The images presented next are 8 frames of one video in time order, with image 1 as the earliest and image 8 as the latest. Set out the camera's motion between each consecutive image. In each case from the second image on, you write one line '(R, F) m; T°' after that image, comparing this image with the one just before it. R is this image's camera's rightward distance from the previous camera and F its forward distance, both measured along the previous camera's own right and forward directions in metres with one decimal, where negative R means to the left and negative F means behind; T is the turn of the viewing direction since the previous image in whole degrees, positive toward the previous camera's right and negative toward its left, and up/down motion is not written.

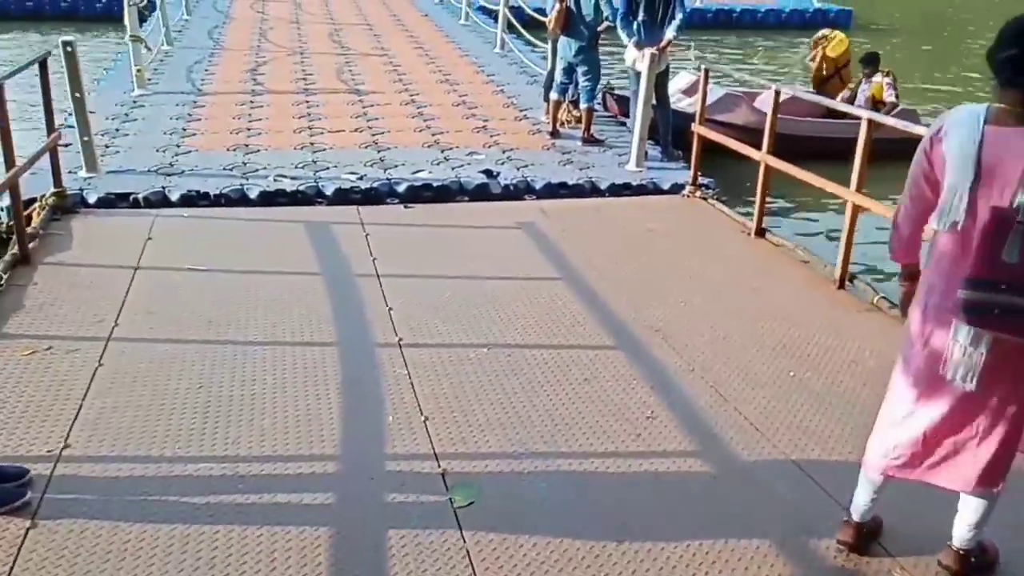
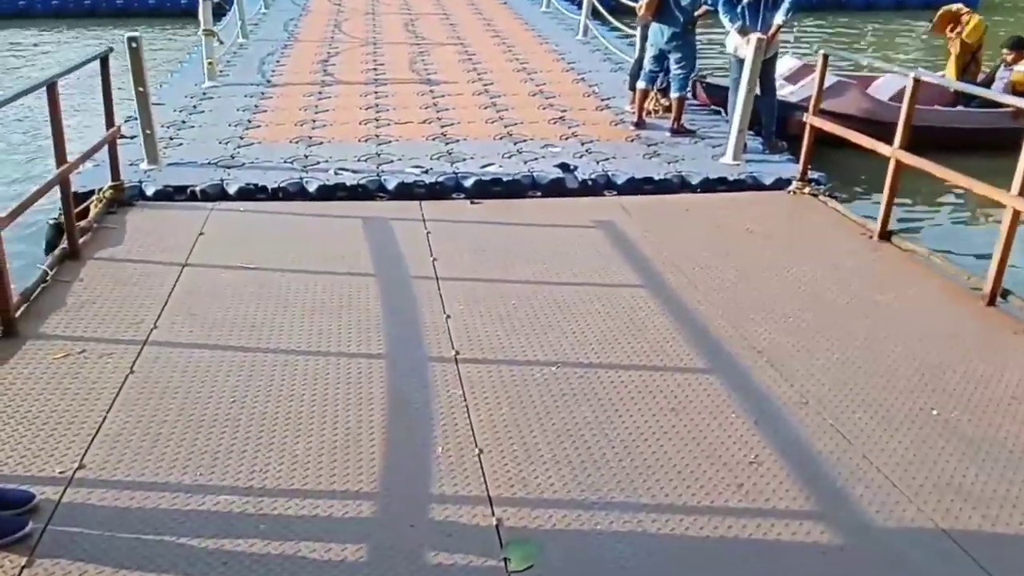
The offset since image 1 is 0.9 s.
(0.0, +0.5) m; -4°
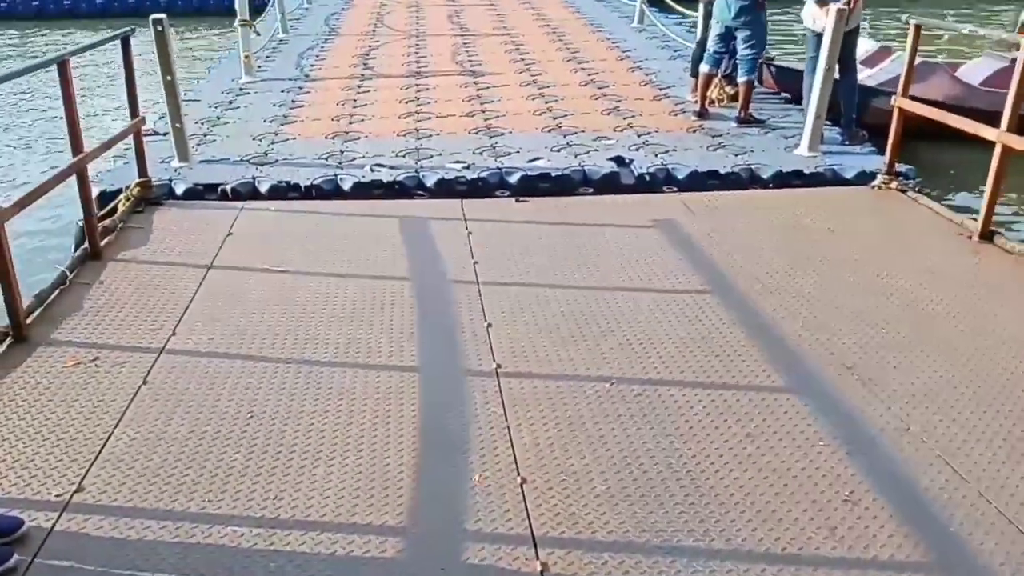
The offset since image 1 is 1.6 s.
(0.0, +0.3) m; -3°
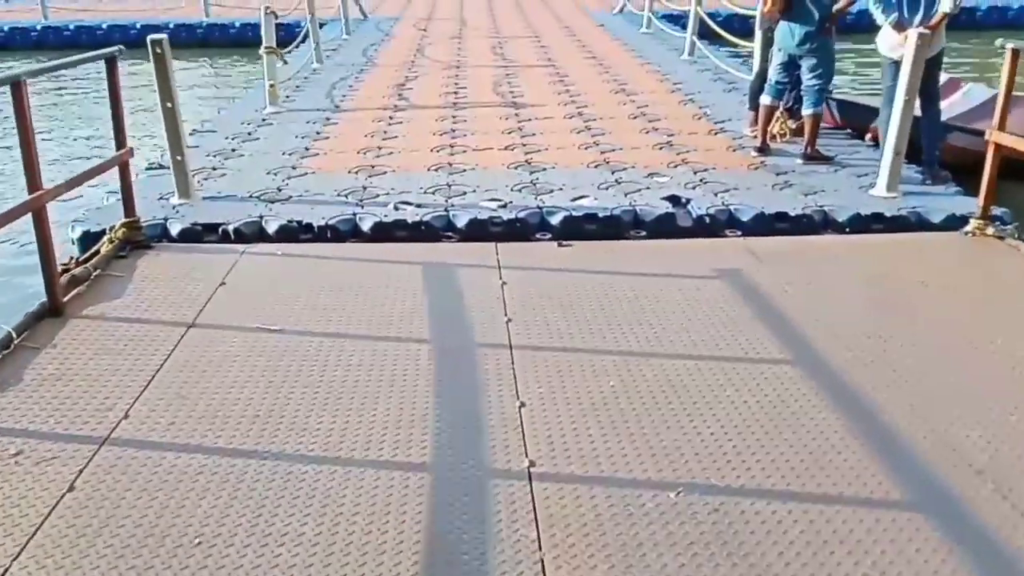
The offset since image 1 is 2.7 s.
(0.0, +0.5) m; -2°
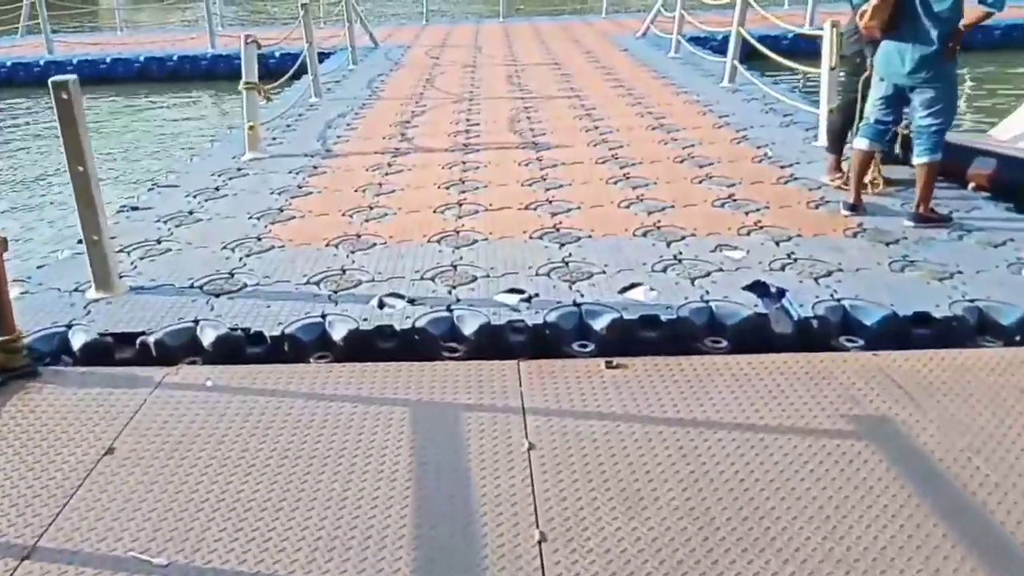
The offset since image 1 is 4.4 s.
(0.0, +1.1) m; -1°
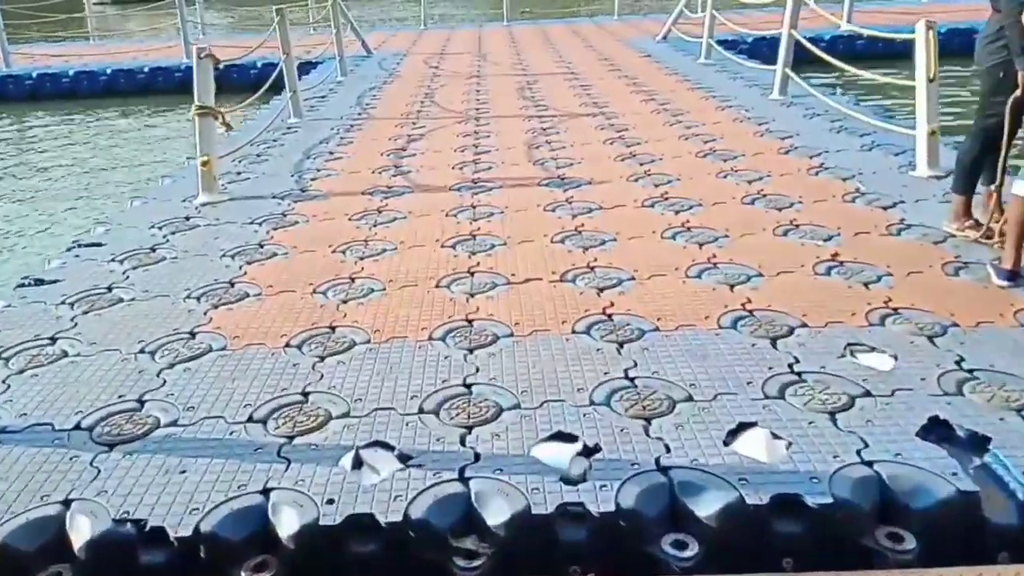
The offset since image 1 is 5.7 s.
(-0.1, +1.2) m; 0°
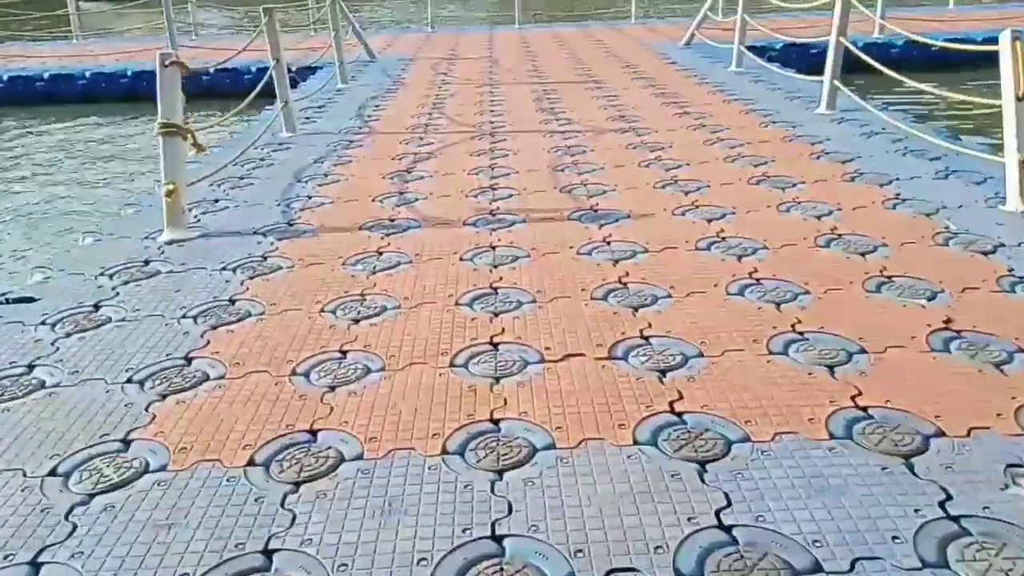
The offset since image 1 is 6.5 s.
(-0.1, +0.7) m; 0°
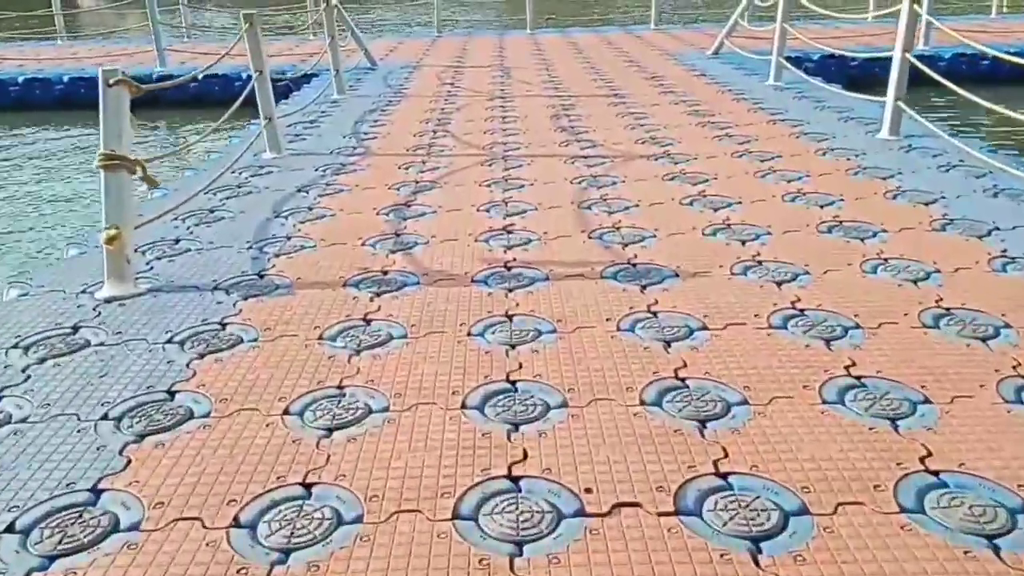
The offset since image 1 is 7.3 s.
(0.0, +0.7) m; 0°
